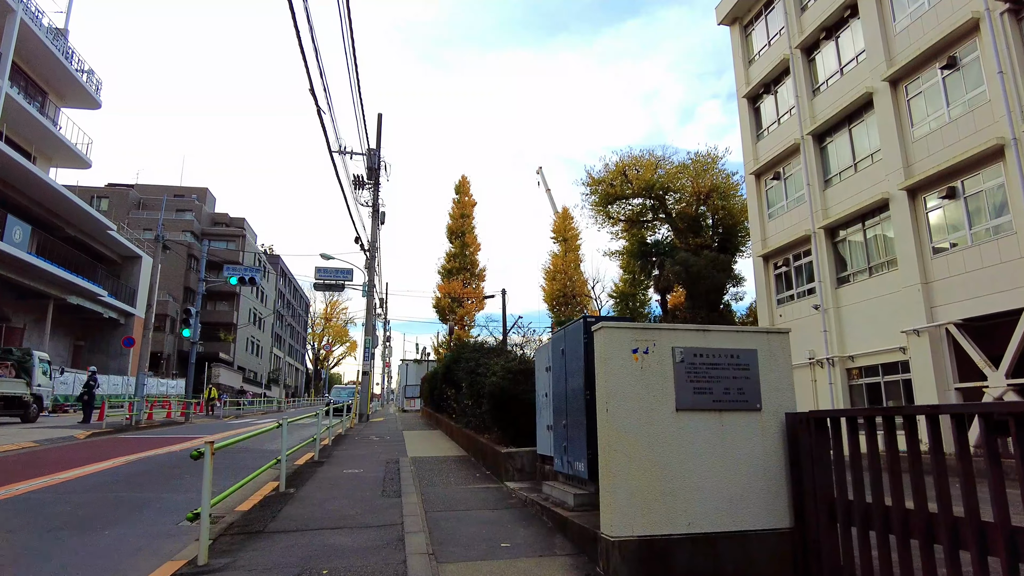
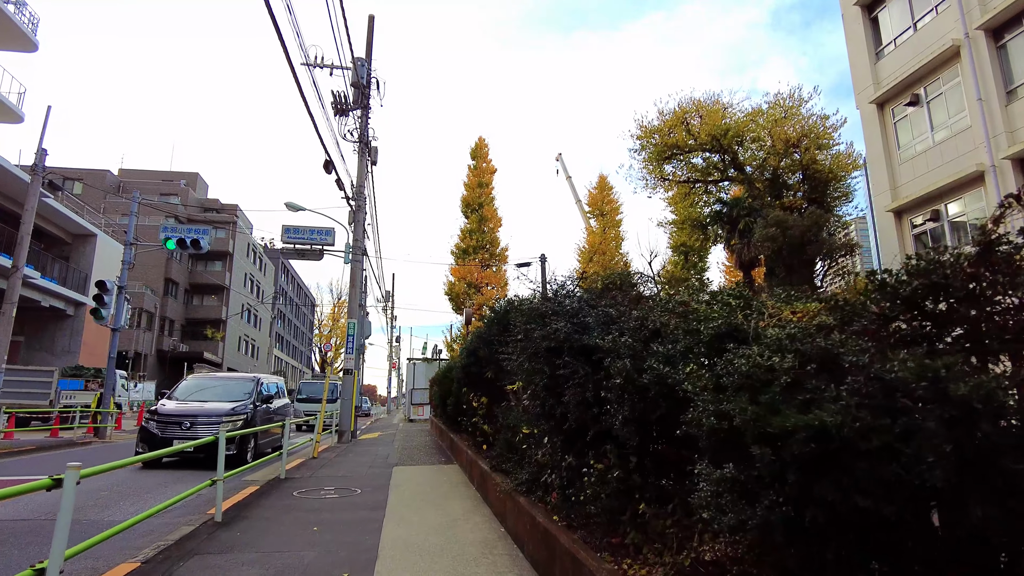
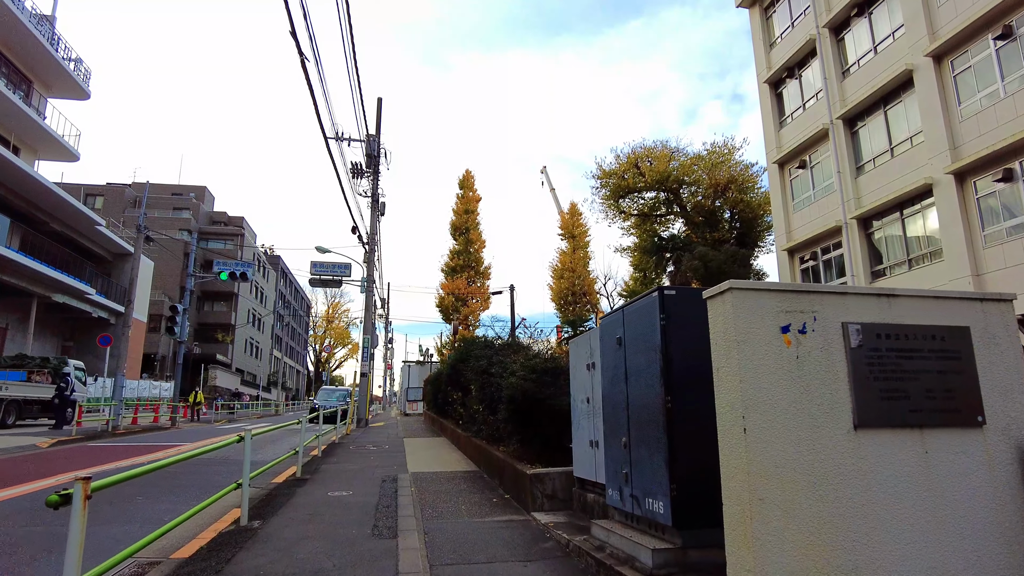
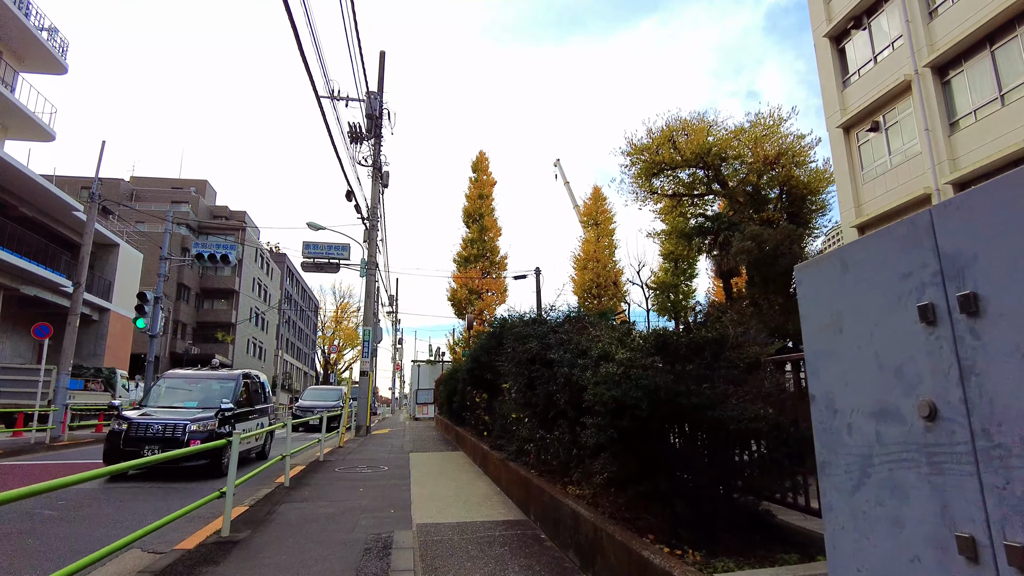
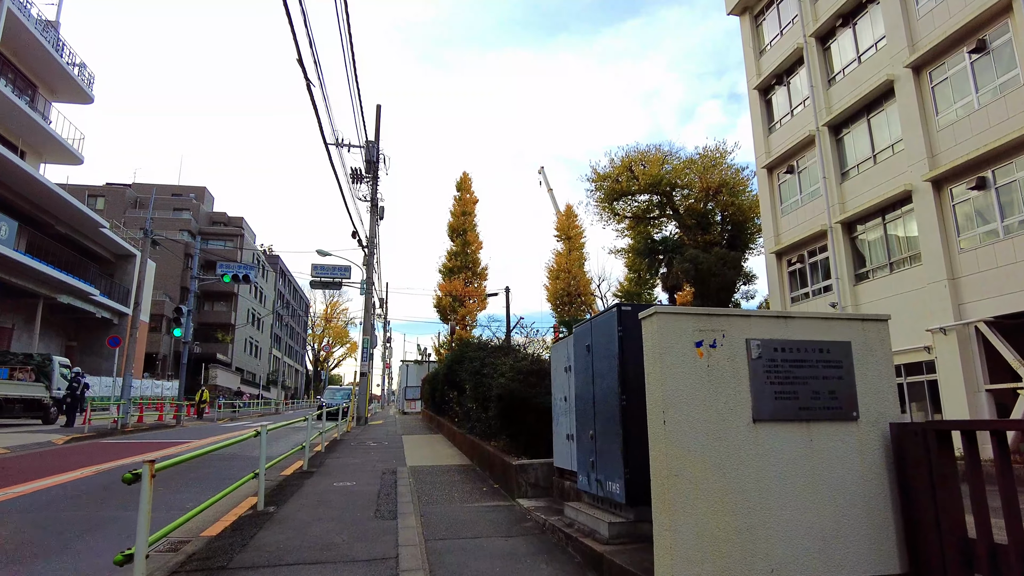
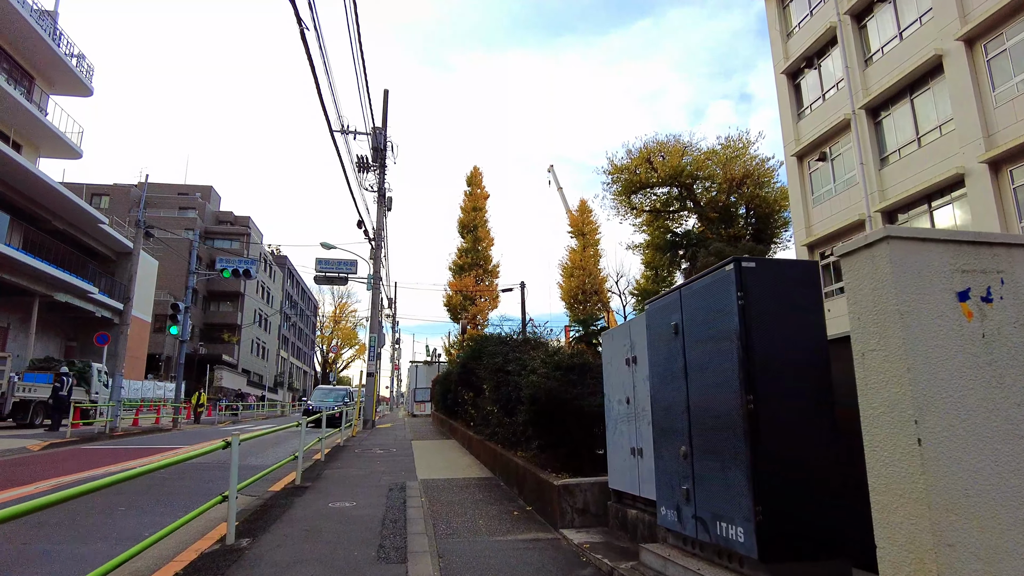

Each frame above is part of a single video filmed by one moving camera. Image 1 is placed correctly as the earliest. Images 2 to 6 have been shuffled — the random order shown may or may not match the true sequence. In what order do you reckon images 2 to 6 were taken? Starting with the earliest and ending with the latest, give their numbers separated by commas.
5, 3, 6, 4, 2
